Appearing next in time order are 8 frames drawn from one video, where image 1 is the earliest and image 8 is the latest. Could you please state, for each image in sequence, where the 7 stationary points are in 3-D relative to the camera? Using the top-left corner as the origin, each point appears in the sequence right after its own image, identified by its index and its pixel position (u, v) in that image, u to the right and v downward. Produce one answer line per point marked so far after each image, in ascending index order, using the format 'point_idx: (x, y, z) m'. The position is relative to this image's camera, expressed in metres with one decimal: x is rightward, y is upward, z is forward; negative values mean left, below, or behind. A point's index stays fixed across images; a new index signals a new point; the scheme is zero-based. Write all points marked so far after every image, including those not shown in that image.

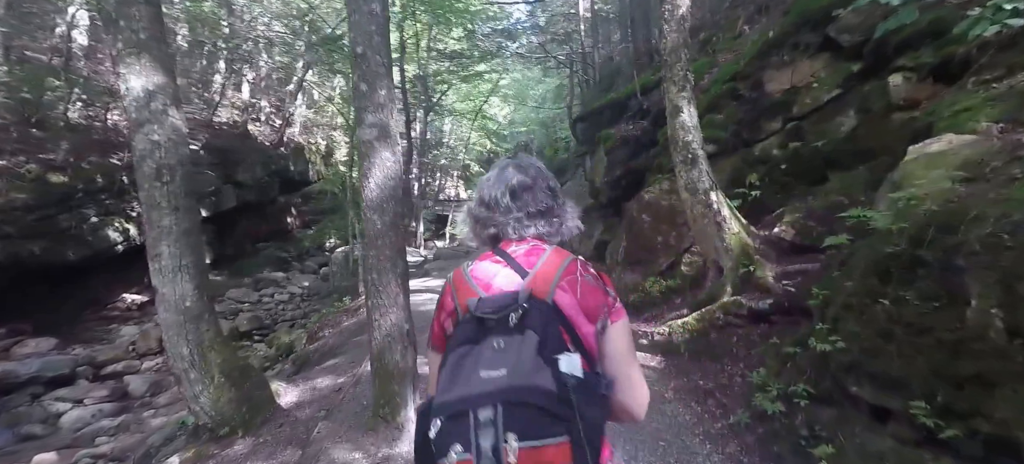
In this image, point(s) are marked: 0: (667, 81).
0: (+2.4, +2.5, +6.6) m
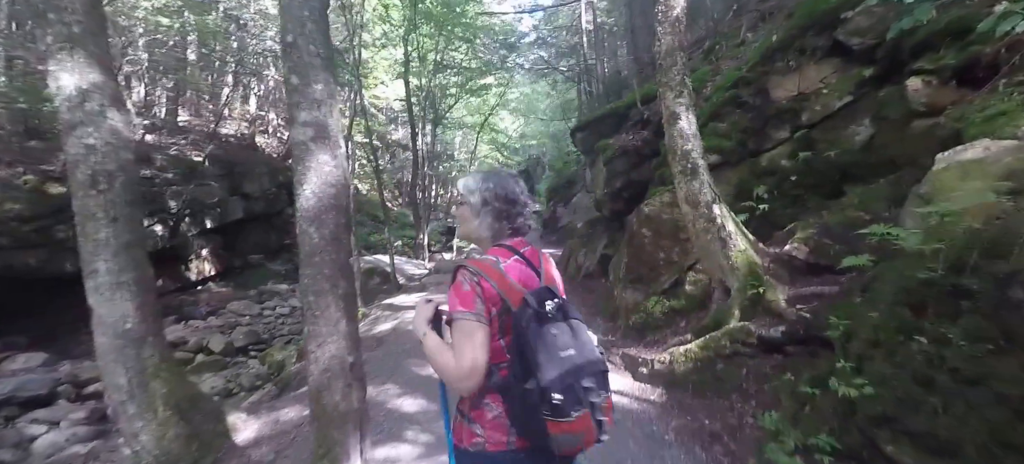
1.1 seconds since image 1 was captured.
0: (+2.3, +2.2, +6.2) m
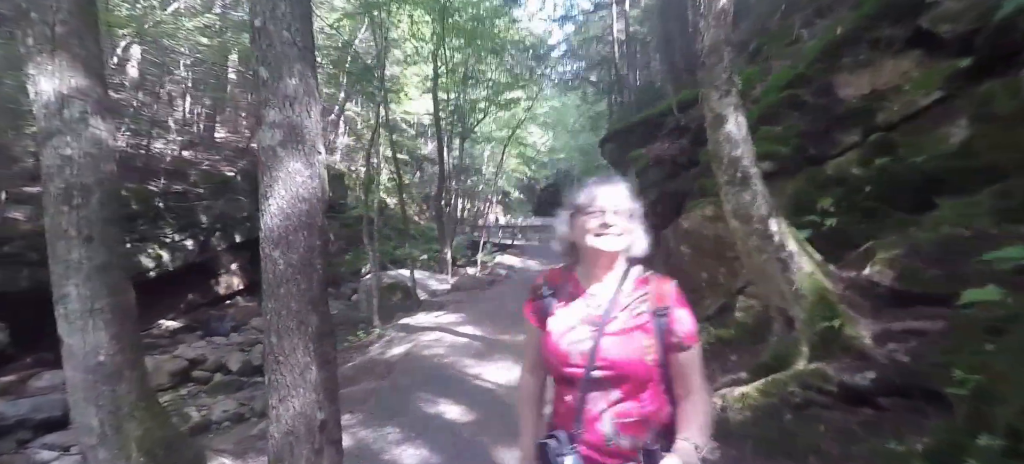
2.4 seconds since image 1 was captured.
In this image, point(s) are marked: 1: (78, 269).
0: (+2.6, +1.9, +5.4) m
1: (-4.0, -0.3, +3.8) m
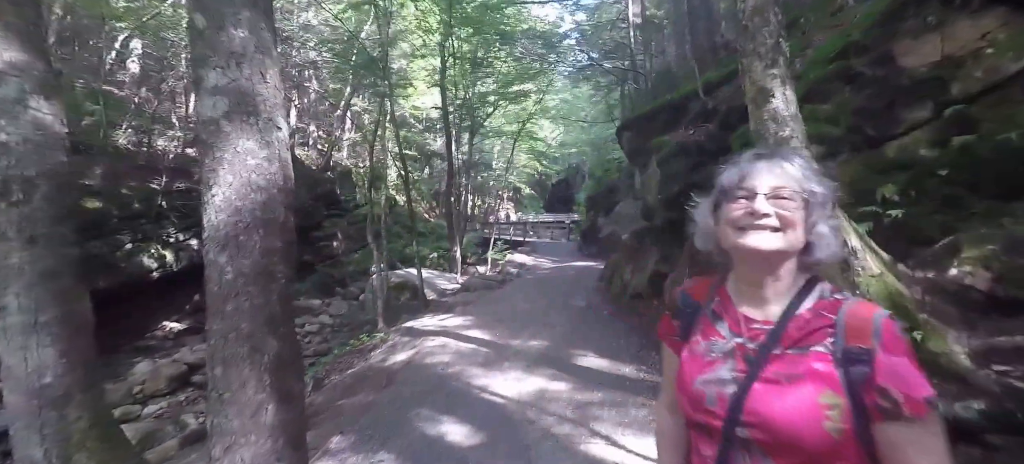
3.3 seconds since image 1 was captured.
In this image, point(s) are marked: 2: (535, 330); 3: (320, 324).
0: (+2.7, +2.0, +4.7) m
1: (-3.9, -0.4, +3.2) m
2: (+0.5, -2.4, +9.9) m
3: (-8.8, -4.2, +18.8) m
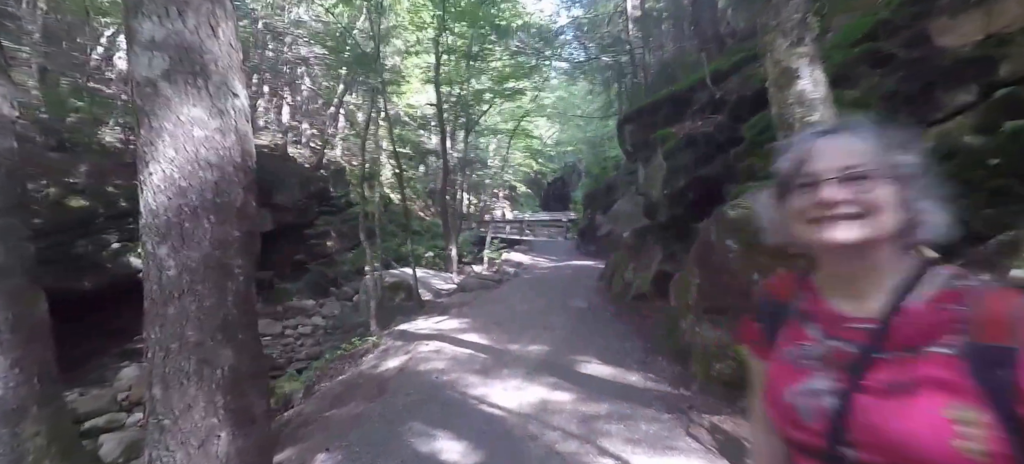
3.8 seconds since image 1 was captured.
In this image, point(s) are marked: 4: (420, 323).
0: (+2.7, +2.0, +4.2) m
1: (-3.9, -0.4, +2.7) m
2: (+0.5, -2.4, +9.5) m
3: (-8.9, -4.2, +18.3) m
4: (-2.5, -2.5, +11.3) m
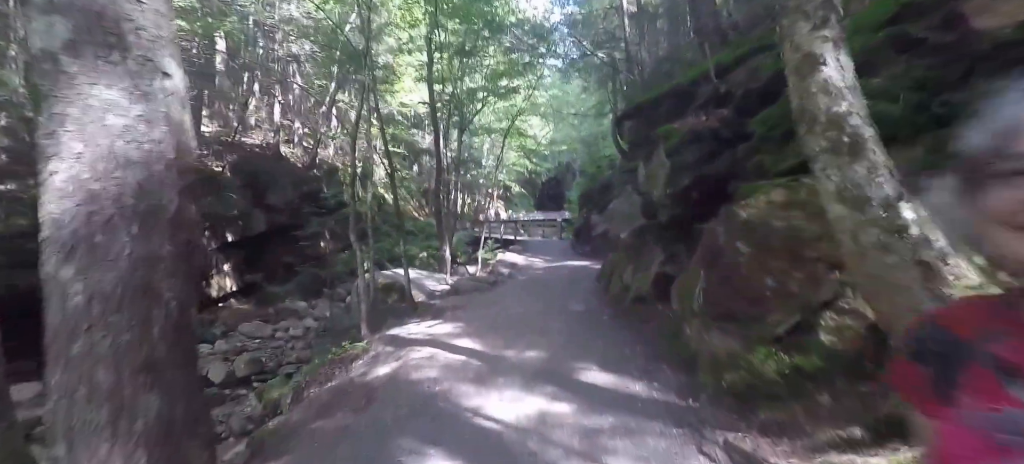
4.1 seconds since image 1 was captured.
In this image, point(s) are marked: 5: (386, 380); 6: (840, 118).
0: (+2.6, +2.0, +3.9) m
1: (-3.9, -0.4, +2.3) m
2: (+0.4, -2.4, +9.1) m
3: (-9.1, -4.2, +17.8) m
4: (-2.6, -2.5, +10.9) m
5: (-2.3, -2.7, +7.3) m
6: (+2.8, +1.0, +3.5) m
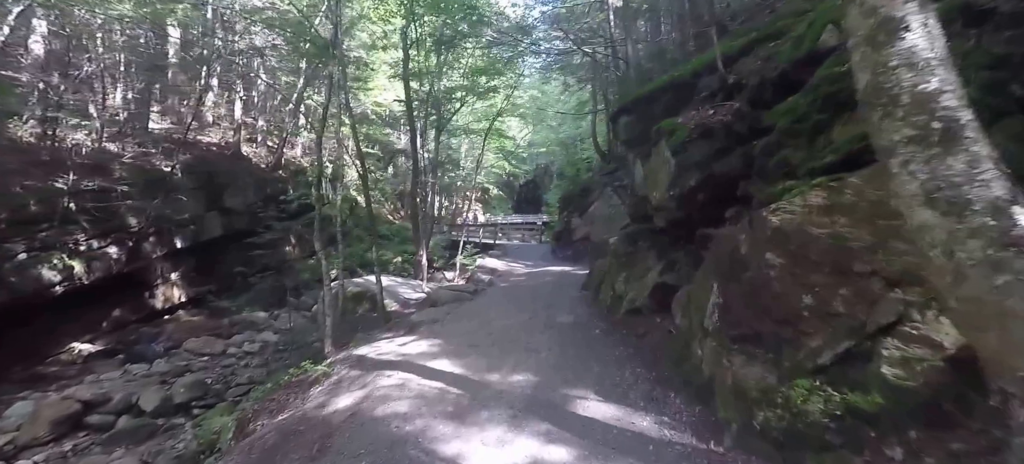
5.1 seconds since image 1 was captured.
0: (+2.6, +1.9, +3.1) m
1: (-3.9, -0.5, +1.1) m
2: (+0.1, -2.5, +8.1) m
3: (-9.9, -4.4, +16.3) m
4: (-3.1, -2.7, +9.7) m
5: (-2.5, -2.8, +6.2) m
6: (+2.8, +0.9, +2.7) m
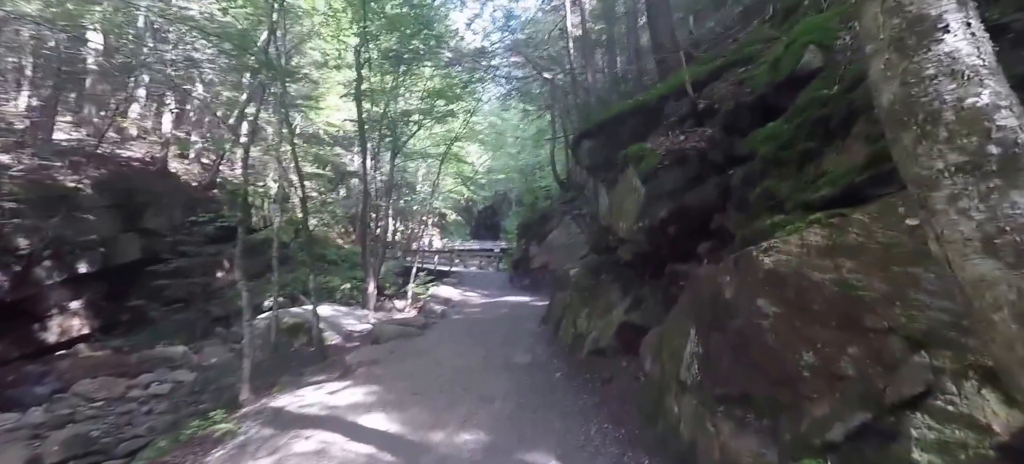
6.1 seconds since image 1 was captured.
0: (+2.2, +1.6, +2.5) m
1: (-4.0, -0.5, -0.2) m
2: (-0.8, -3.1, +7.0) m
3: (-11.6, -5.3, +14.0) m
4: (-4.1, -3.3, +8.3) m
5: (-3.2, -3.2, +4.8) m
6: (+2.5, +0.6, +2.1) m
